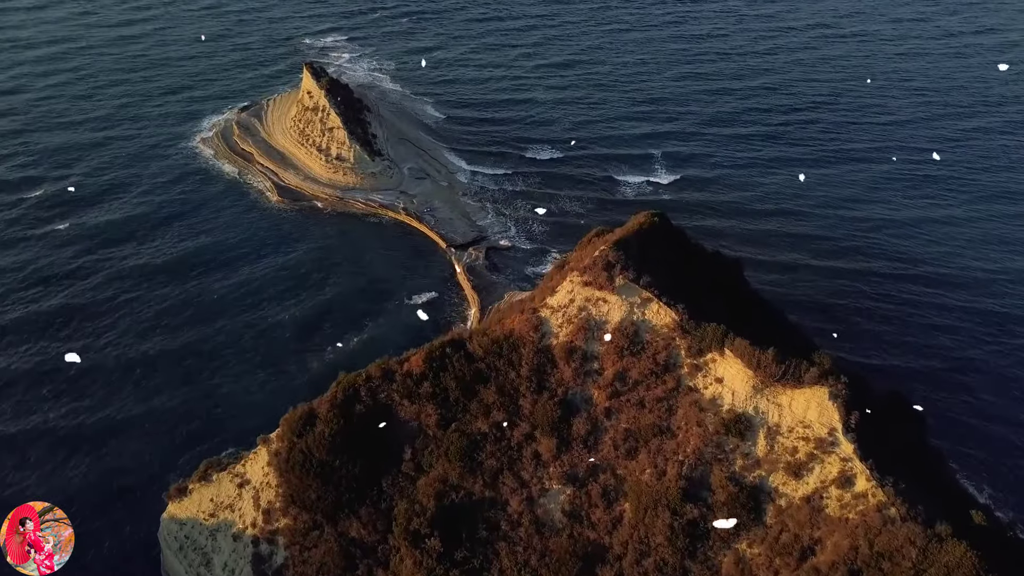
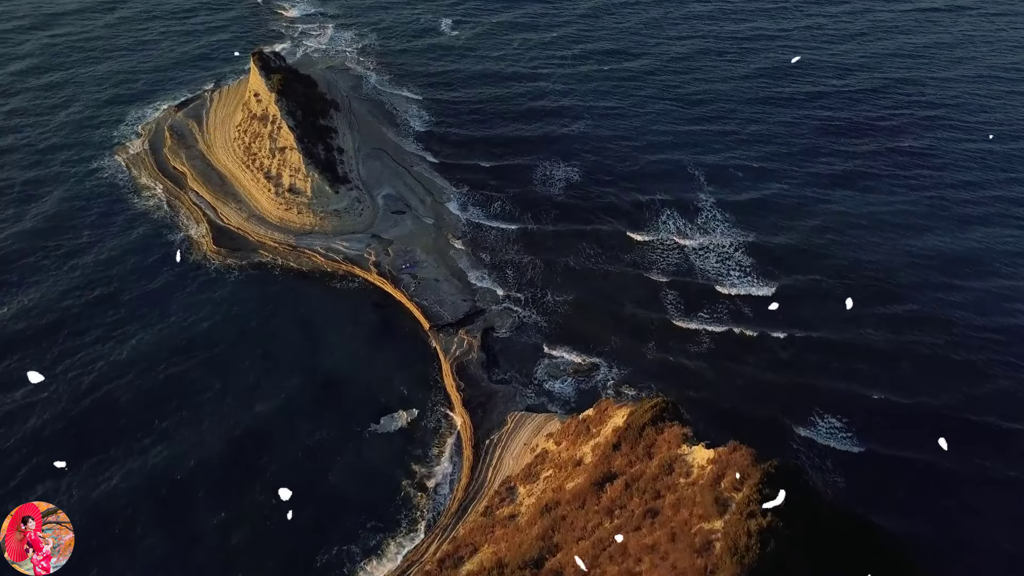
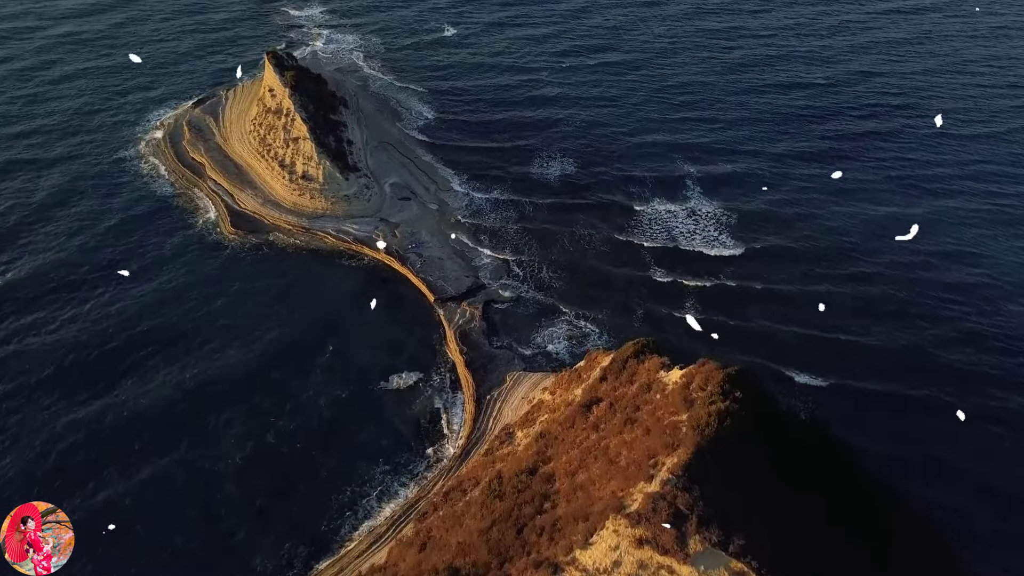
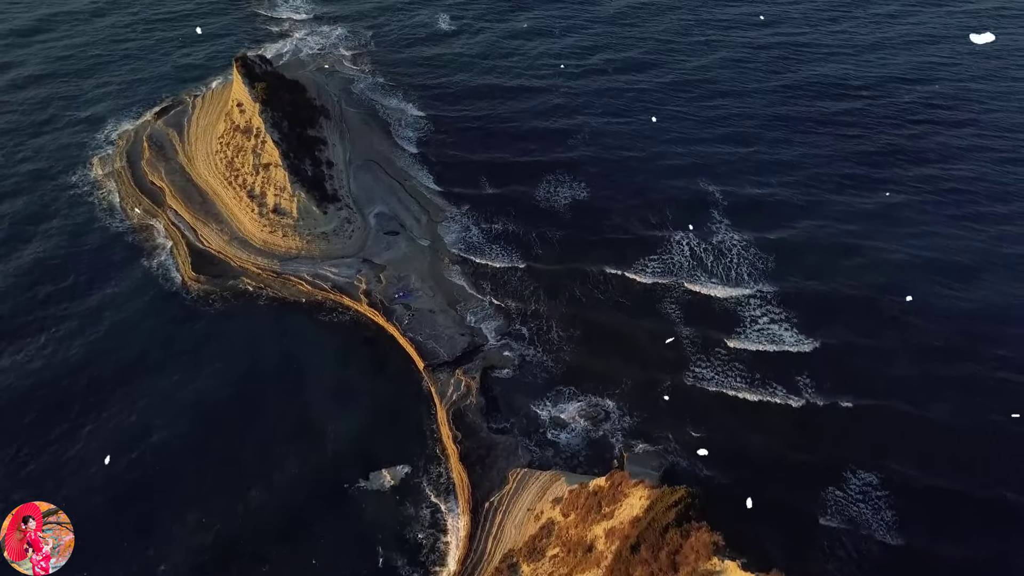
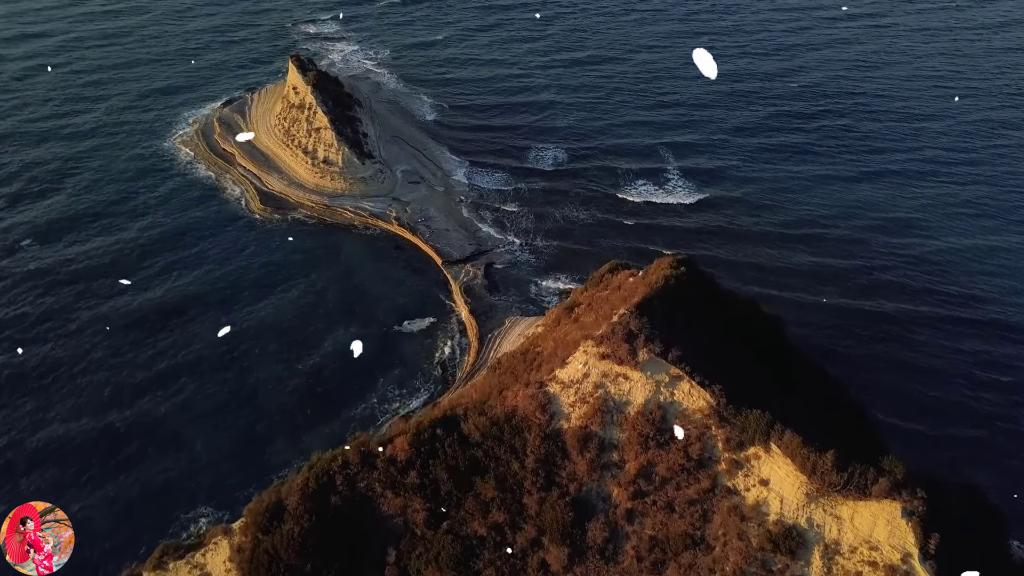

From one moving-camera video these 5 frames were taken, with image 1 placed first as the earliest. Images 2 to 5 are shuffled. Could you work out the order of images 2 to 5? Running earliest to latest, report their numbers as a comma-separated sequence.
5, 3, 2, 4
